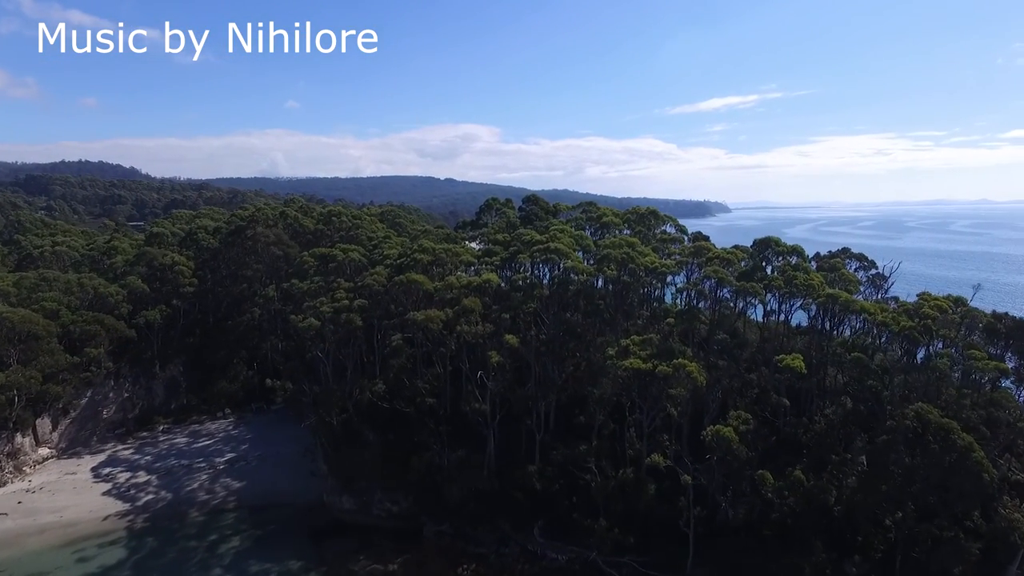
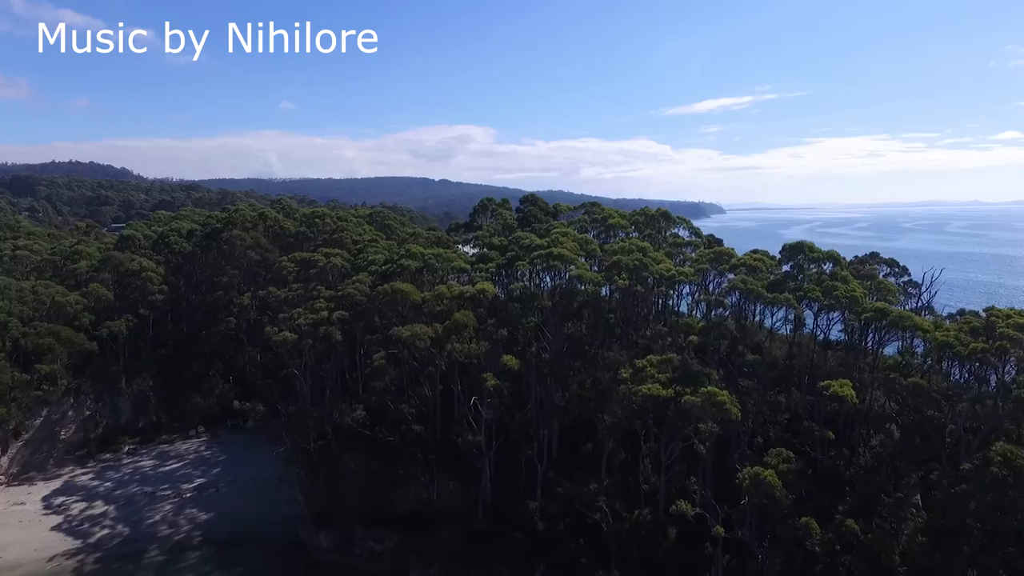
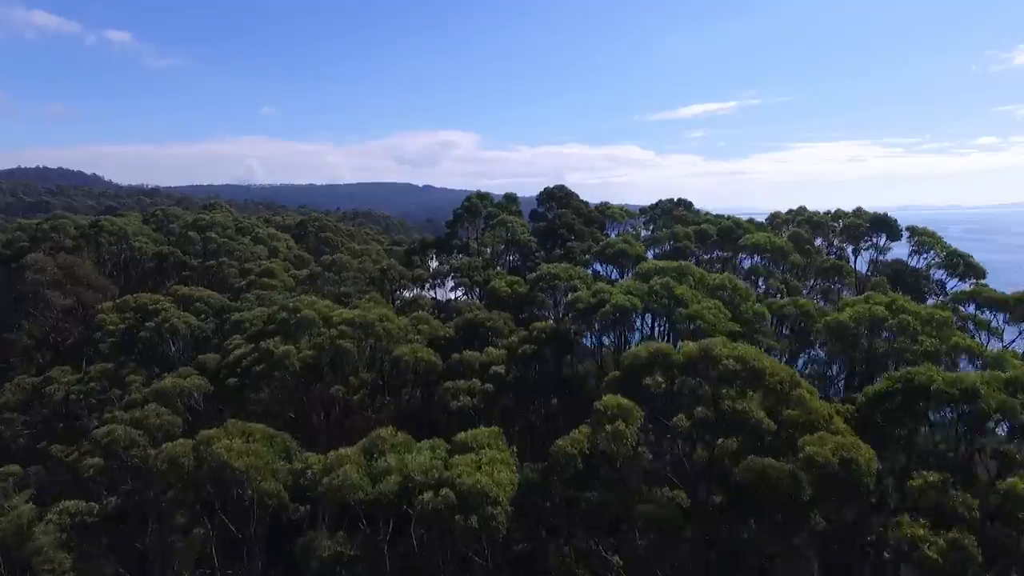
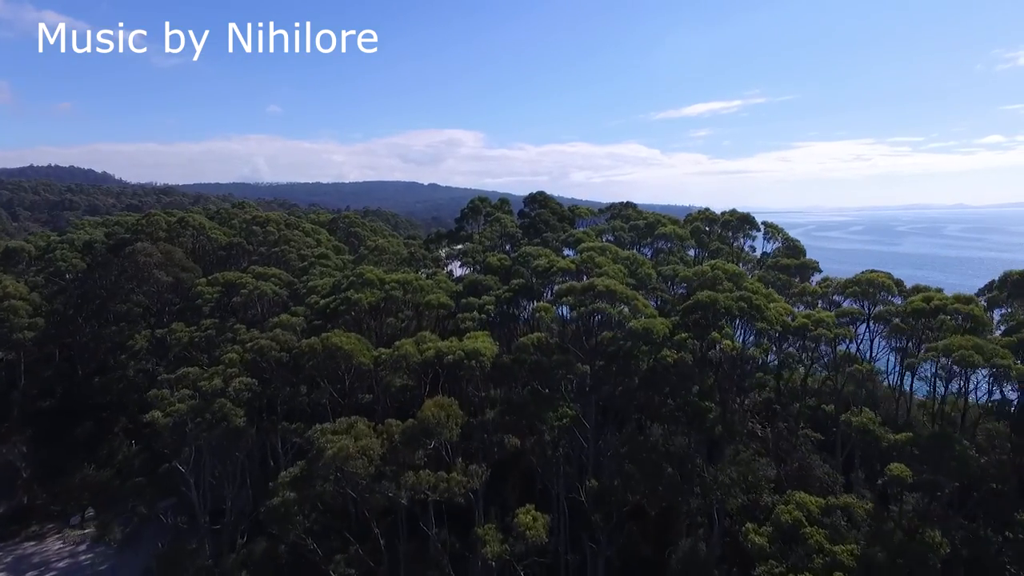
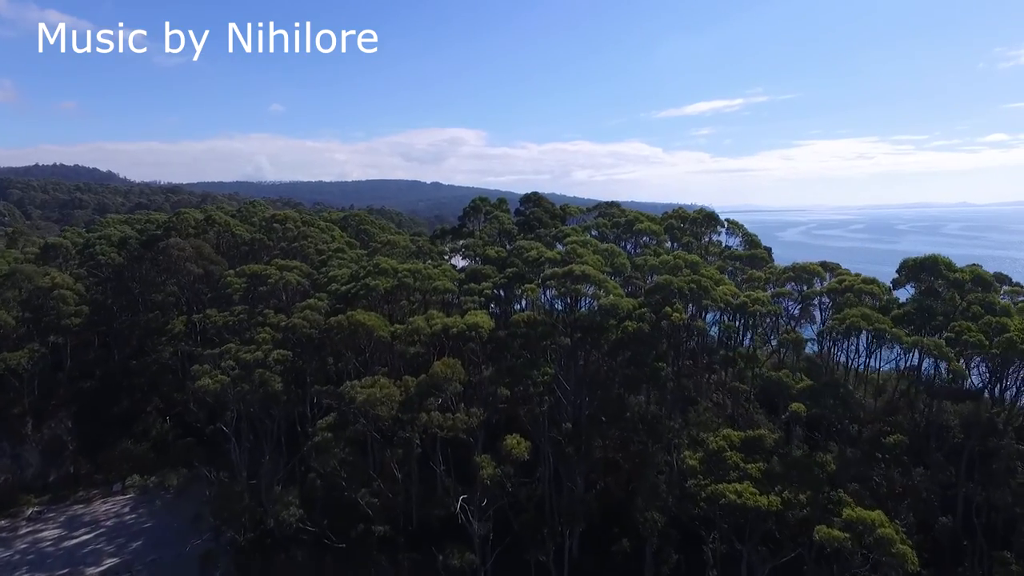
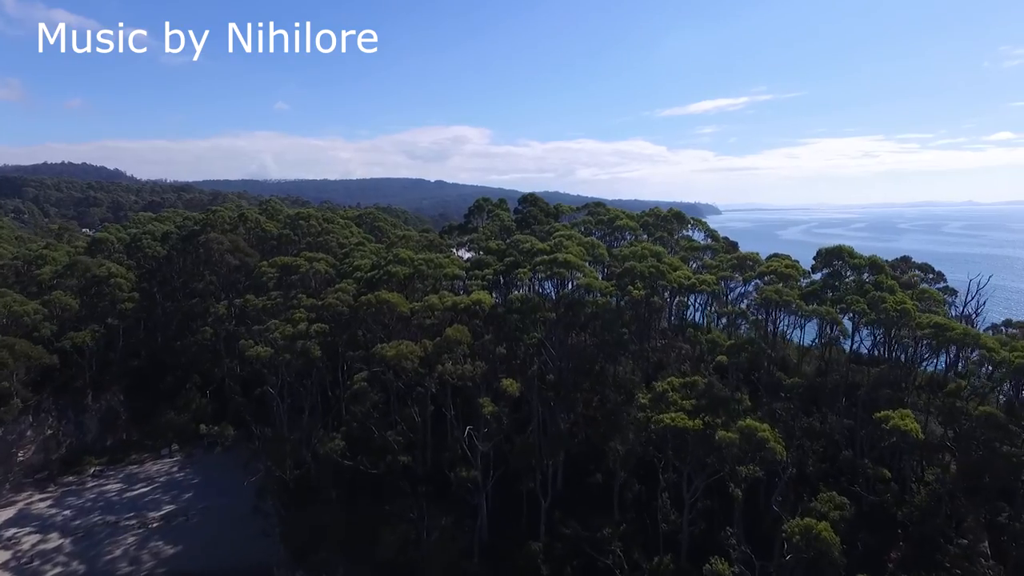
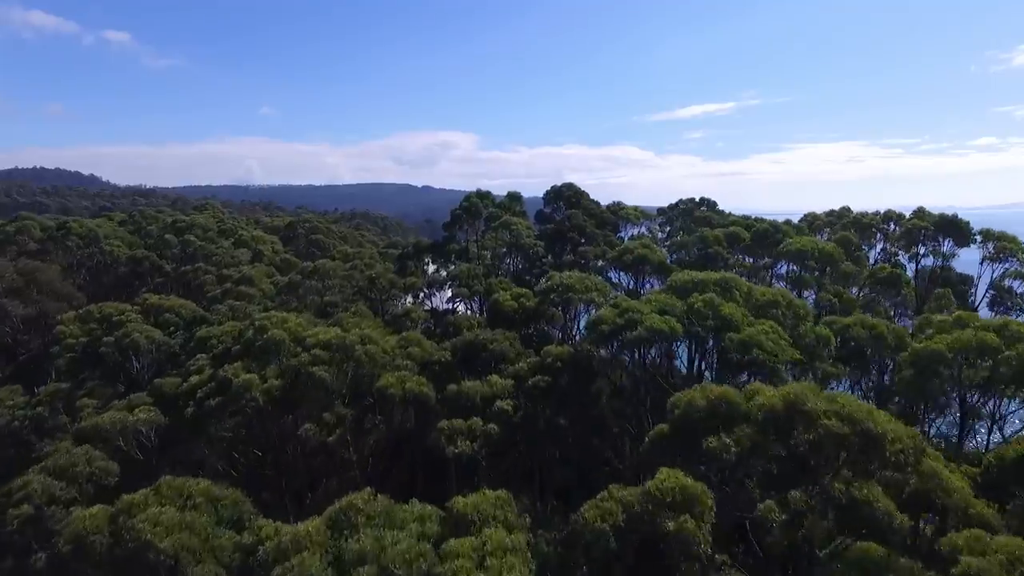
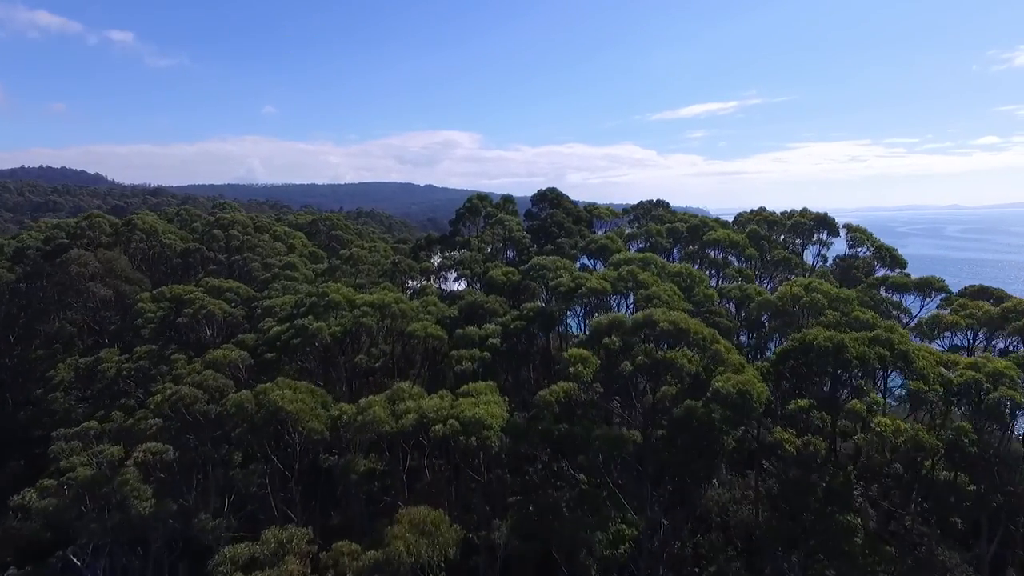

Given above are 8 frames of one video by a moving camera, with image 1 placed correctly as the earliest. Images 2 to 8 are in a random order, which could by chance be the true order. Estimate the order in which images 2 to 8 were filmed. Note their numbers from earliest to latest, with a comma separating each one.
2, 6, 5, 4, 8, 3, 7
